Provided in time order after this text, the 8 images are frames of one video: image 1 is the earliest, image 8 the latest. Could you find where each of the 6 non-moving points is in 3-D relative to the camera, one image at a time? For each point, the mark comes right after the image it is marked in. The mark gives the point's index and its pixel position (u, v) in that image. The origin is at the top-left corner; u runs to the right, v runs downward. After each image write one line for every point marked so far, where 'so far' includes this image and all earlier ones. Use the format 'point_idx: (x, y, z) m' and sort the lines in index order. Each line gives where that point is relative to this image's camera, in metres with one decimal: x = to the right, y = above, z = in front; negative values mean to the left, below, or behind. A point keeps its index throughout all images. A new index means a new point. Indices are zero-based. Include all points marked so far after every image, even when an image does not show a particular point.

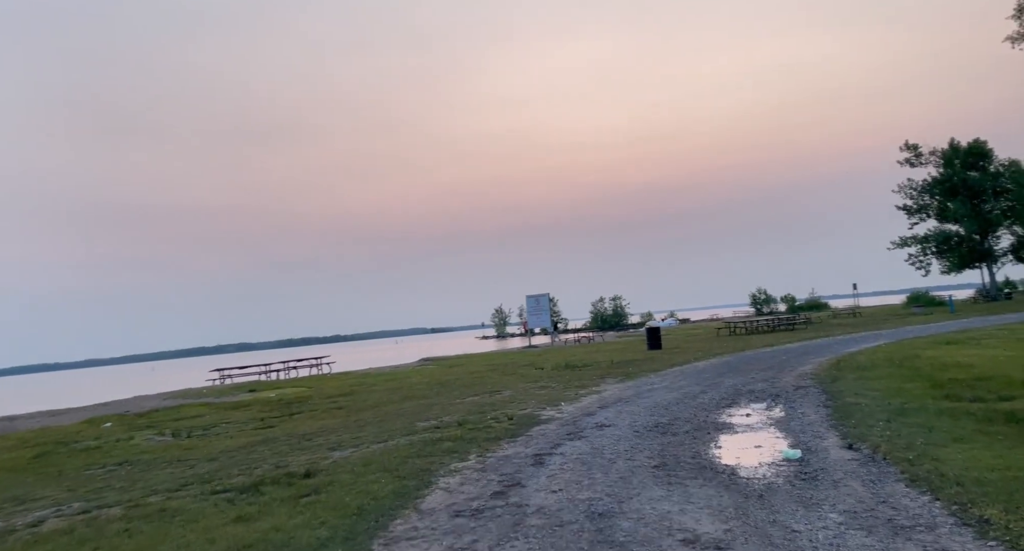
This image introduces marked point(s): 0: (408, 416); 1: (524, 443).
0: (-1.8, -2.4, +14.2) m
1: (+0.2, -2.3, +11.3) m
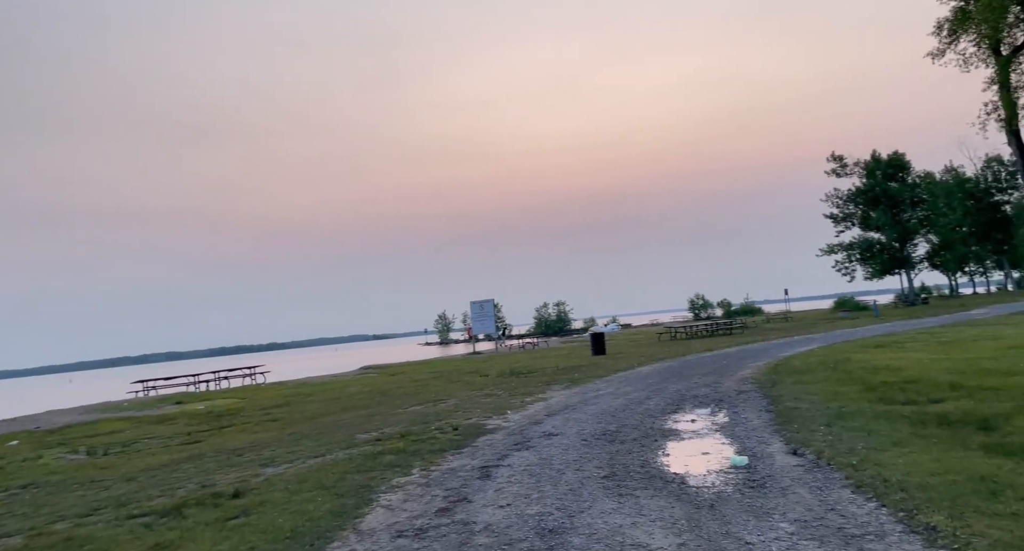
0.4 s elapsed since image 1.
0: (-2.7, -2.5, +13.8) m
1: (-0.6, -2.3, +11.0) m
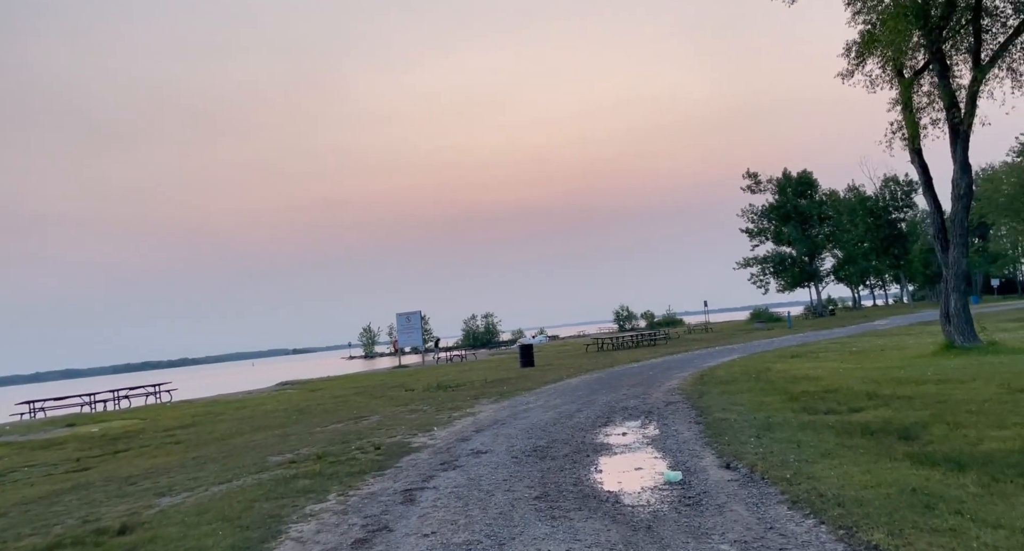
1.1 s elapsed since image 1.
0: (-3.9, -2.7, +13.0) m
1: (-1.5, -2.5, +10.4) m
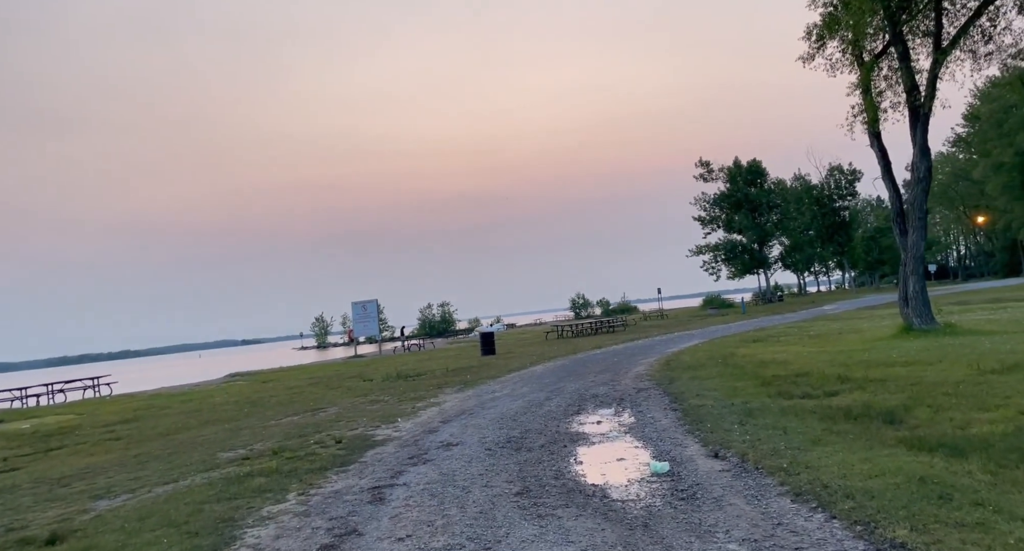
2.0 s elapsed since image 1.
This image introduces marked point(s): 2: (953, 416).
0: (-4.3, -2.4, +12.1) m
1: (-1.8, -2.2, +9.6) m
2: (+6.4, -2.1, +12.4) m
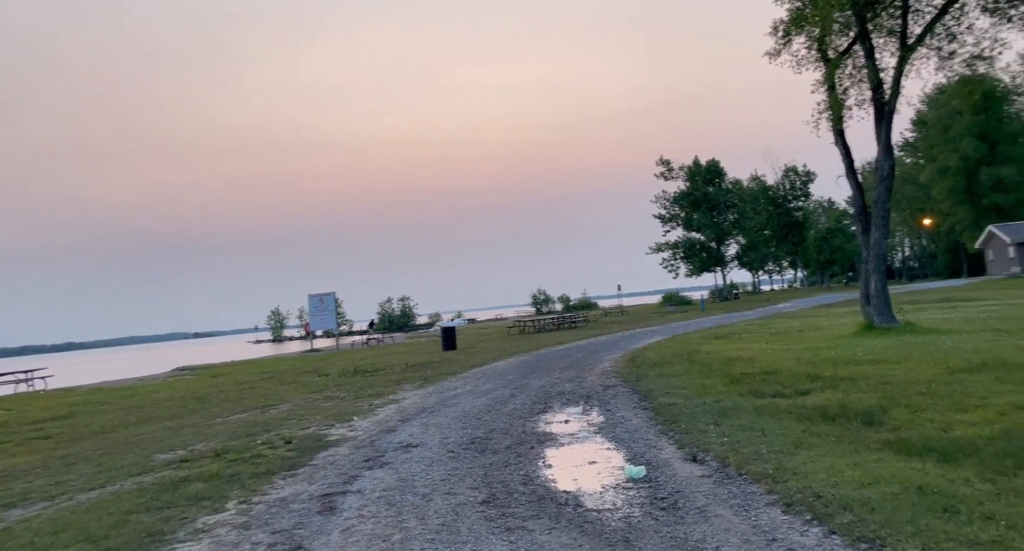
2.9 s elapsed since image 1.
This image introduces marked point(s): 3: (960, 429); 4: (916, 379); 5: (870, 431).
0: (-4.8, -2.3, +11.2) m
1: (-2.1, -2.1, +8.8) m
2: (+5.9, -2.0, +12.0) m
3: (+5.8, -2.0, +10.9) m
4: (+7.9, -2.0, +16.6) m
5: (+4.7, -2.0, +11.0) m
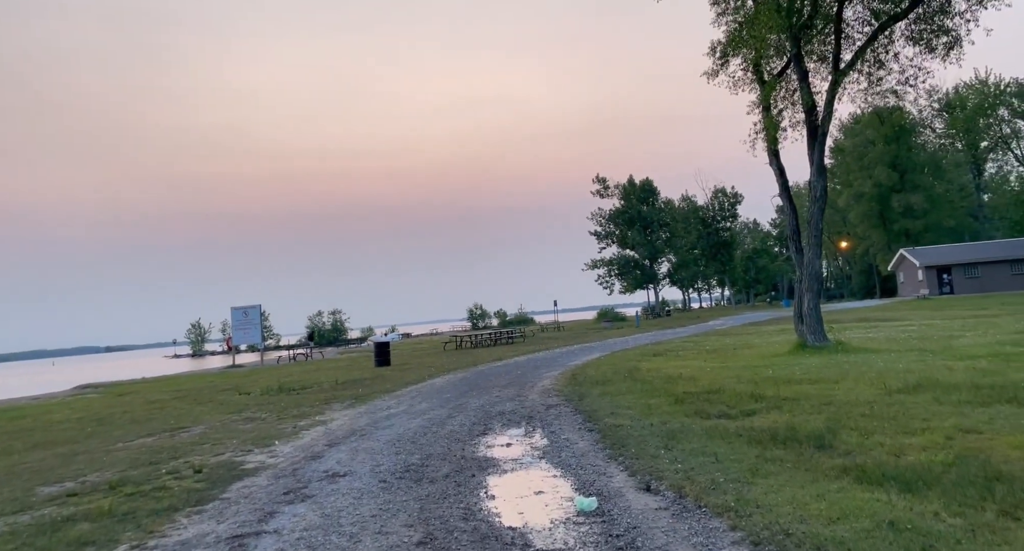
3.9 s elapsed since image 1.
0: (-5.5, -2.4, +10.1) m
1: (-2.7, -2.2, +7.9) m
2: (+5.1, -2.3, +11.7) m
3: (+5.1, -2.2, +10.6) m
4: (+6.7, -2.4, +16.4) m
5: (+3.9, -2.3, +10.6) m
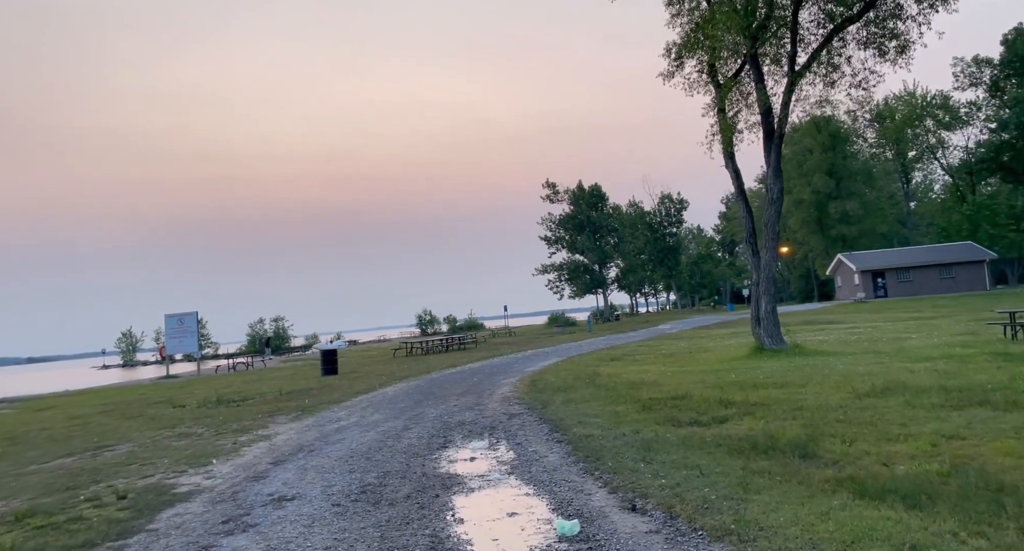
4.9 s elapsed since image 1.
0: (-5.8, -2.4, +8.9) m
1: (-2.9, -2.2, +6.9) m
2: (+4.7, -2.3, +11.1) m
3: (+4.7, -2.2, +10.1) m
4: (+6.0, -2.4, +16.0) m
5: (+3.5, -2.3, +10.0) m
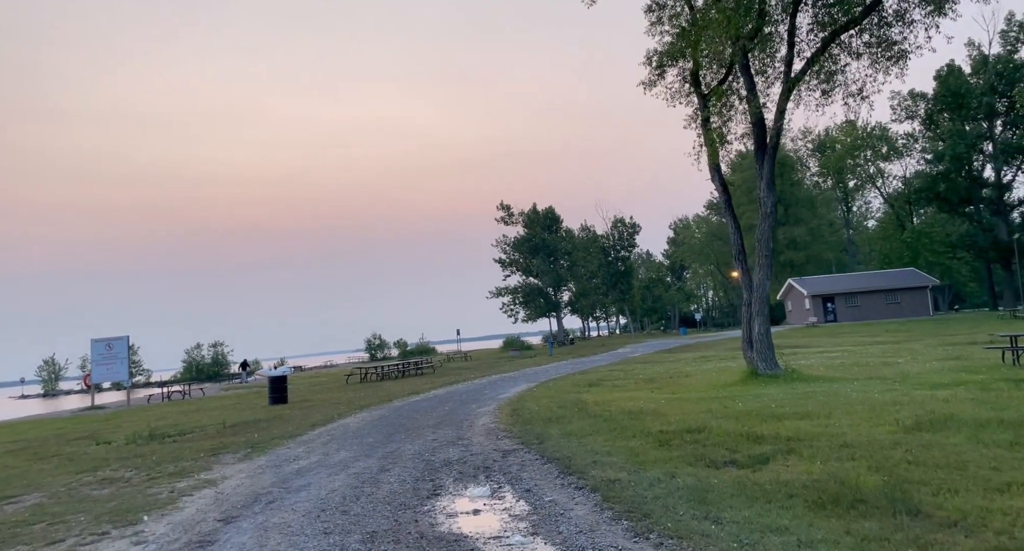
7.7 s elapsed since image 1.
0: (-5.5, -2.4, +6.1) m
1: (-2.4, -2.1, +4.3) m
2: (+4.9, -2.4, +8.9) m
3: (+5.0, -2.3, +7.9) m
4: (+6.0, -2.7, +13.8) m
5: (+3.9, -2.3, +7.7) m
